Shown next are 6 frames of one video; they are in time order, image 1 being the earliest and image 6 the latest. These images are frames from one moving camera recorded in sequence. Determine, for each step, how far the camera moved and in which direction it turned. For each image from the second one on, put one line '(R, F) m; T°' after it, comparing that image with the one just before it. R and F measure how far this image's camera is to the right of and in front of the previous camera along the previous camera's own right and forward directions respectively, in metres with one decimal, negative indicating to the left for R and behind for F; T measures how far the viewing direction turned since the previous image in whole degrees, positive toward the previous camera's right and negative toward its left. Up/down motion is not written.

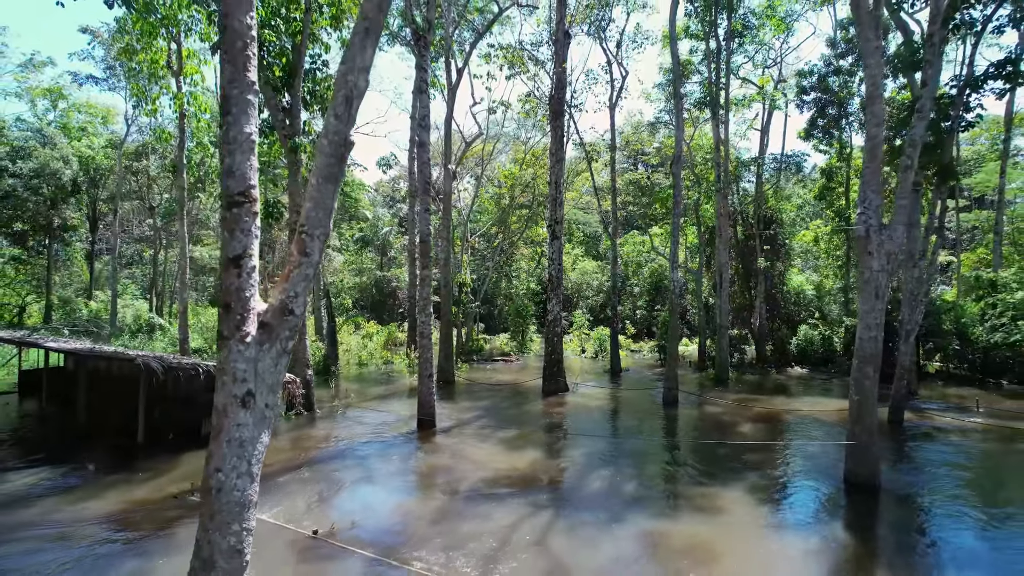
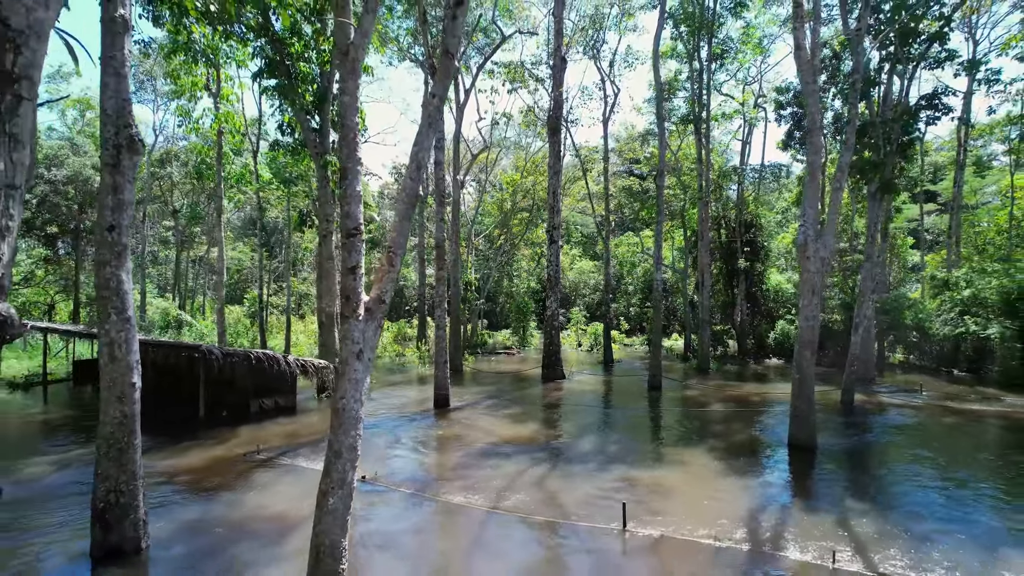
(-0.1, -1.9) m; 0°
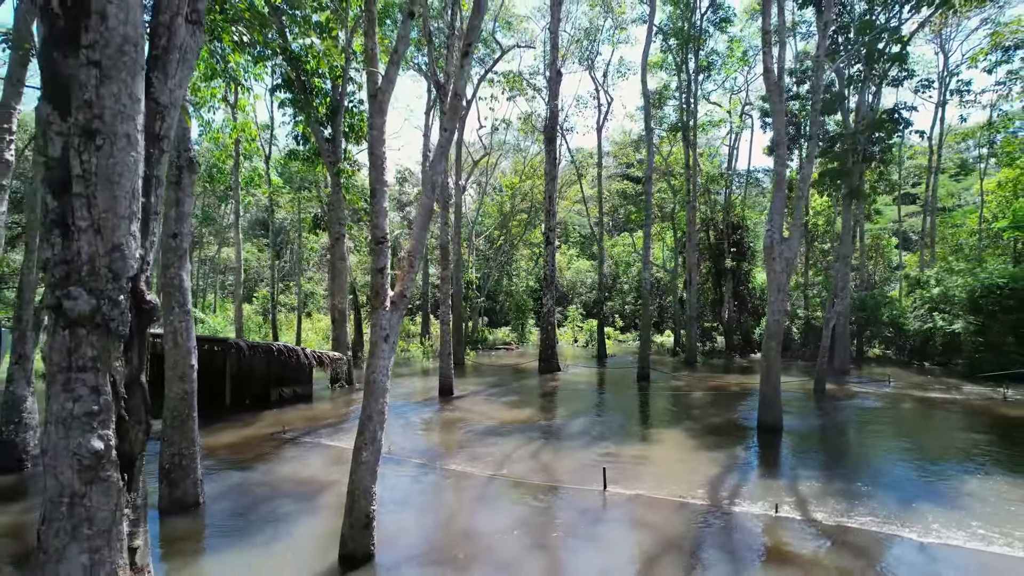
(0.0, -1.2) m; 0°
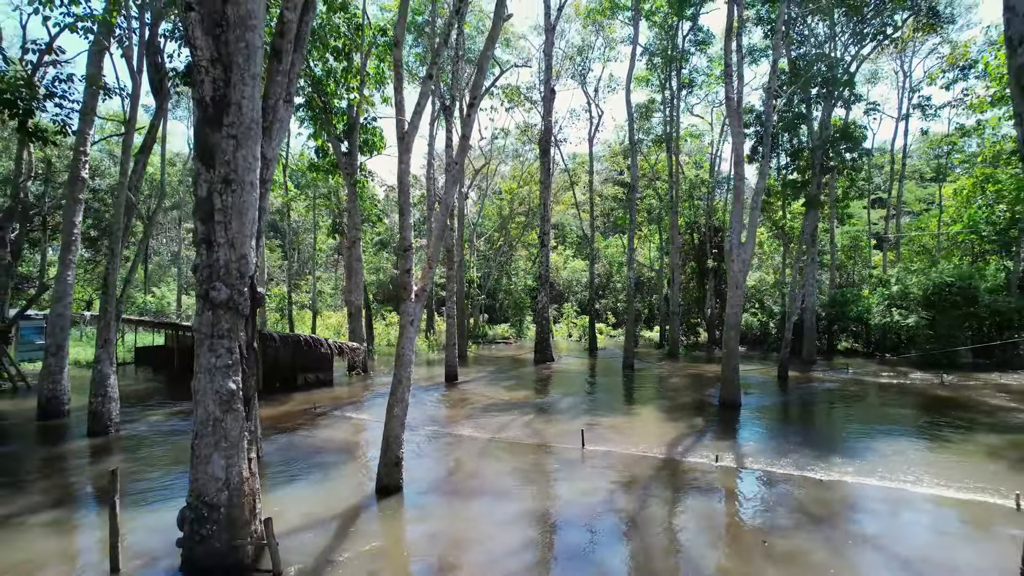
(0.0, -1.9) m; 0°
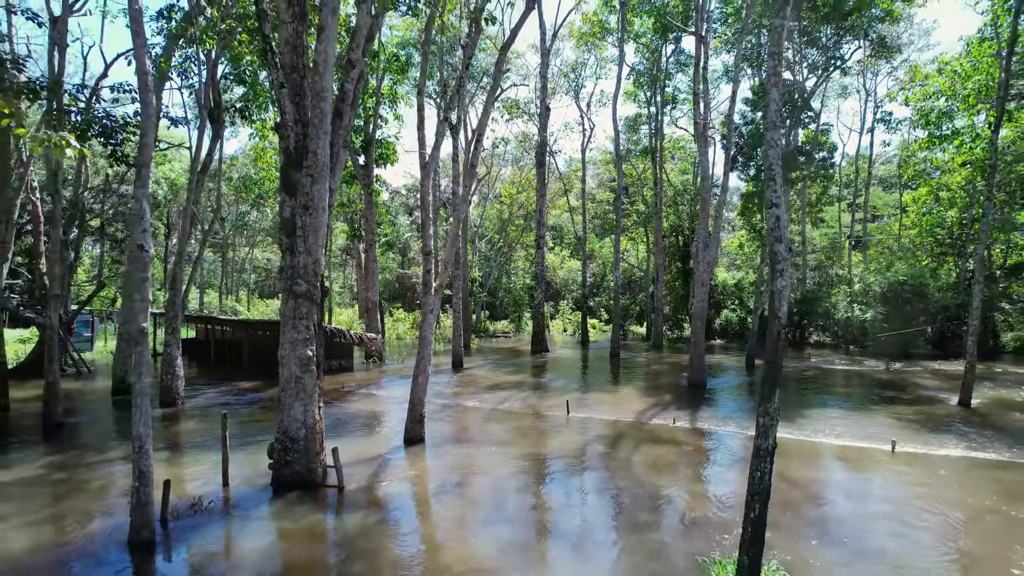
(0.0, -2.2) m; 0°
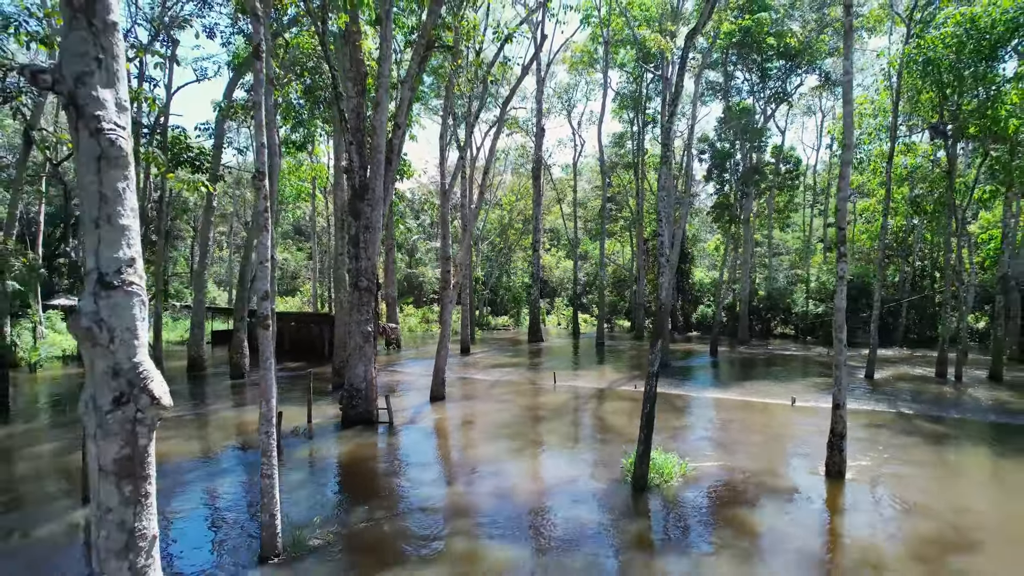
(0.0, -3.3) m; 0°
